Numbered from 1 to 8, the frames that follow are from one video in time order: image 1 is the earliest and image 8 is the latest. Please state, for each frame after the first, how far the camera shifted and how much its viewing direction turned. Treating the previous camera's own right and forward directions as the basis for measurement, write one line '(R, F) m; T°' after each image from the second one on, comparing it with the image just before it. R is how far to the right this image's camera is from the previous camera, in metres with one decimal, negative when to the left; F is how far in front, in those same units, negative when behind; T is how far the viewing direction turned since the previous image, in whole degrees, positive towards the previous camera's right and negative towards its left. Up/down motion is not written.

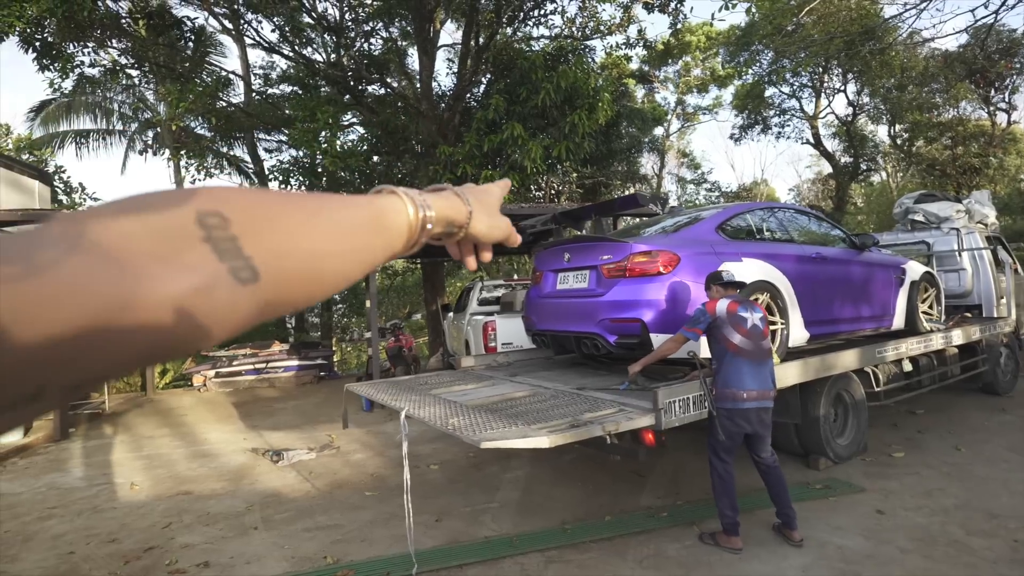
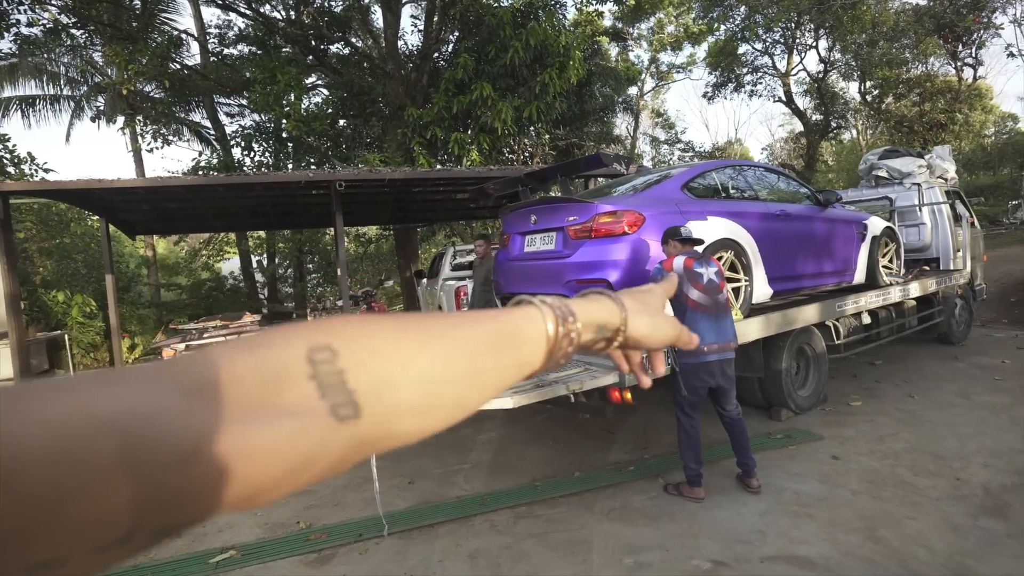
(+0.1, 0.0) m; +2°
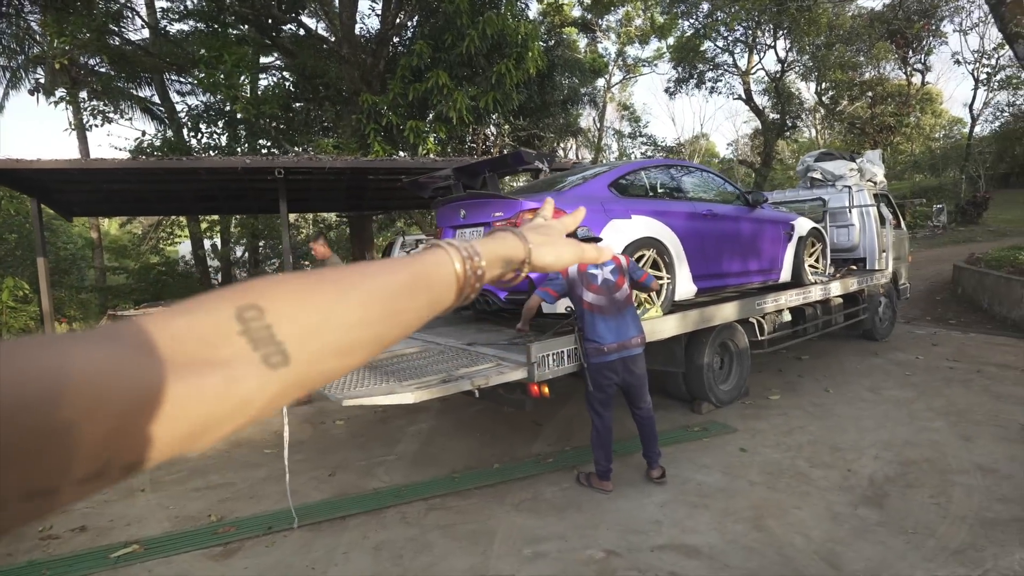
(+0.4, -0.1) m; +3°
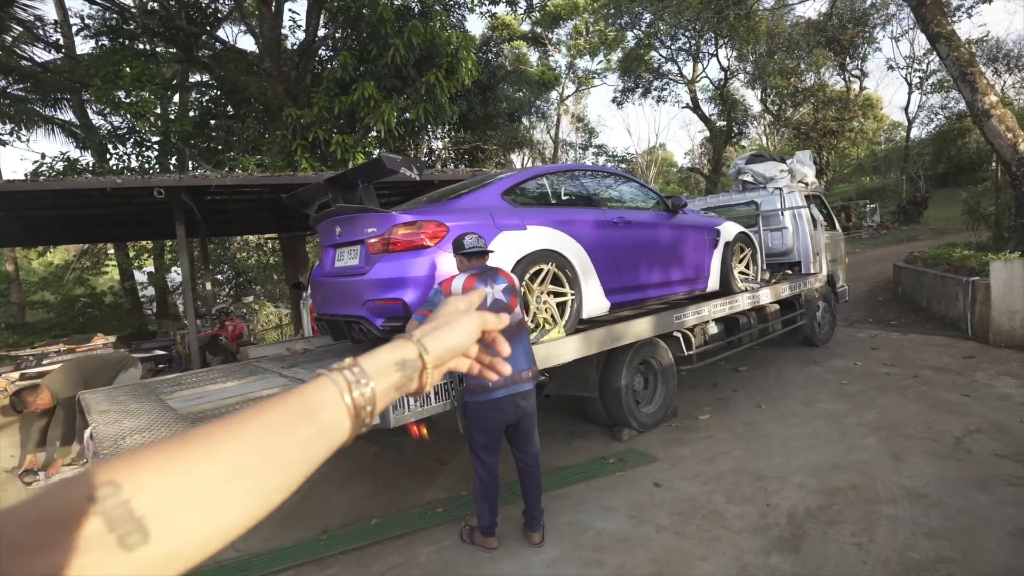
(+0.7, +0.5) m; +3°
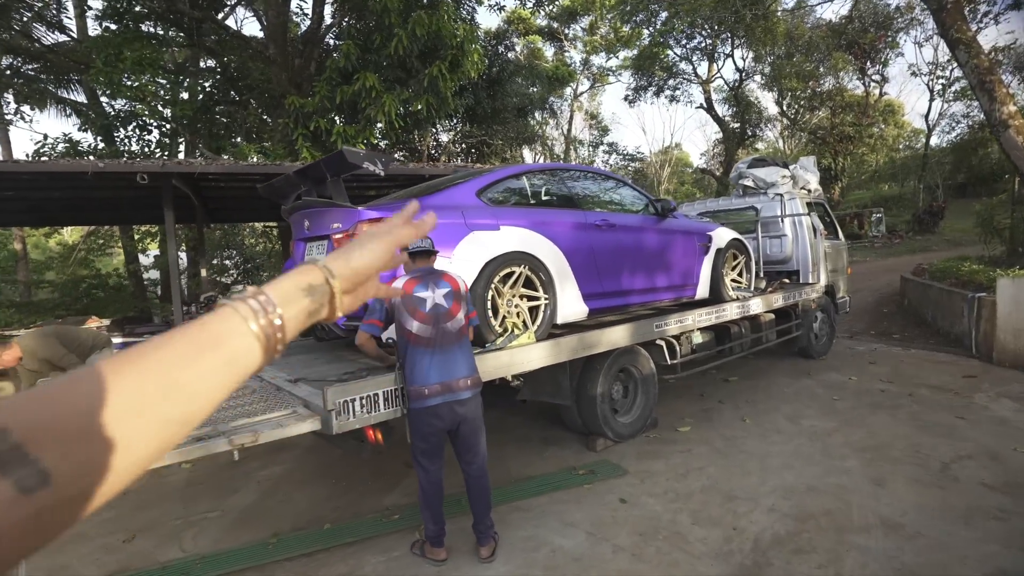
(+0.3, +0.2) m; -1°
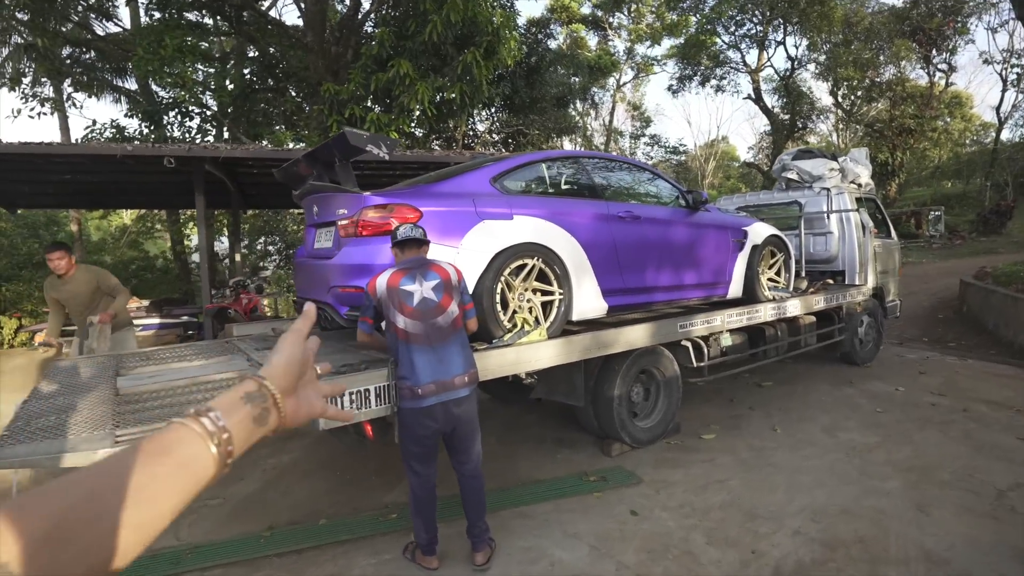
(+0.2, +0.2) m; -4°
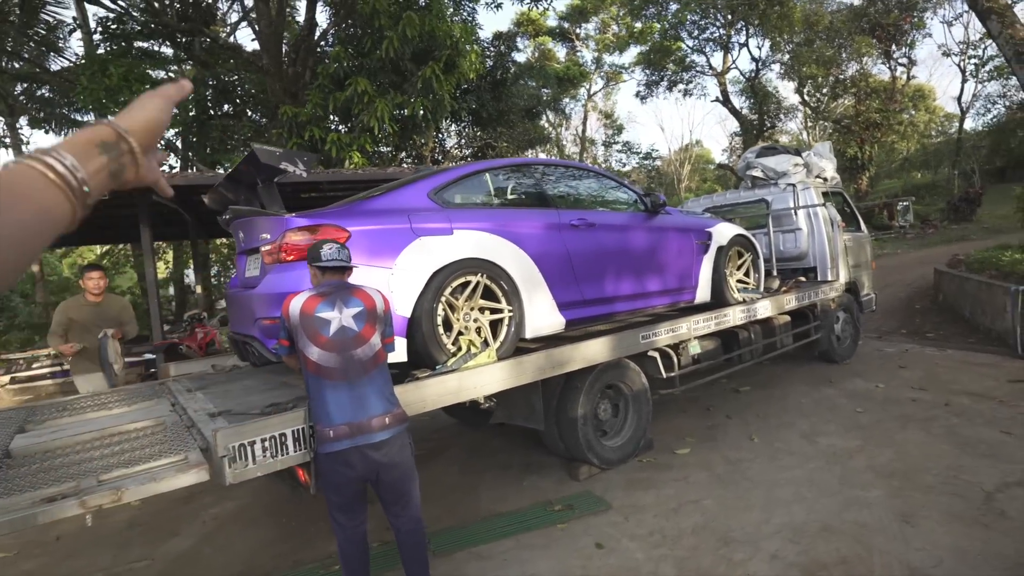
(+0.3, +0.3) m; +1°
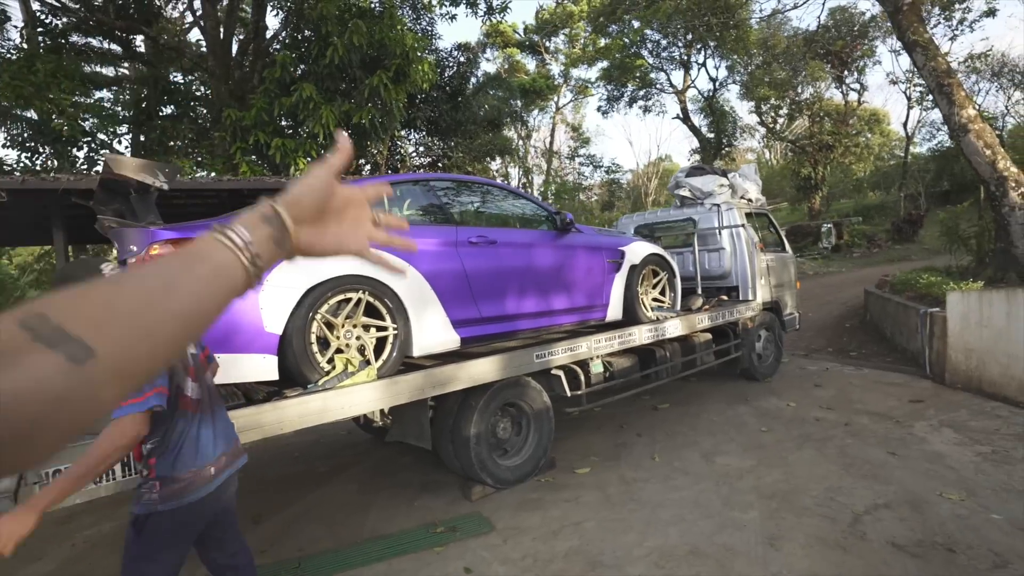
(+0.6, 0.0) m; +3°
